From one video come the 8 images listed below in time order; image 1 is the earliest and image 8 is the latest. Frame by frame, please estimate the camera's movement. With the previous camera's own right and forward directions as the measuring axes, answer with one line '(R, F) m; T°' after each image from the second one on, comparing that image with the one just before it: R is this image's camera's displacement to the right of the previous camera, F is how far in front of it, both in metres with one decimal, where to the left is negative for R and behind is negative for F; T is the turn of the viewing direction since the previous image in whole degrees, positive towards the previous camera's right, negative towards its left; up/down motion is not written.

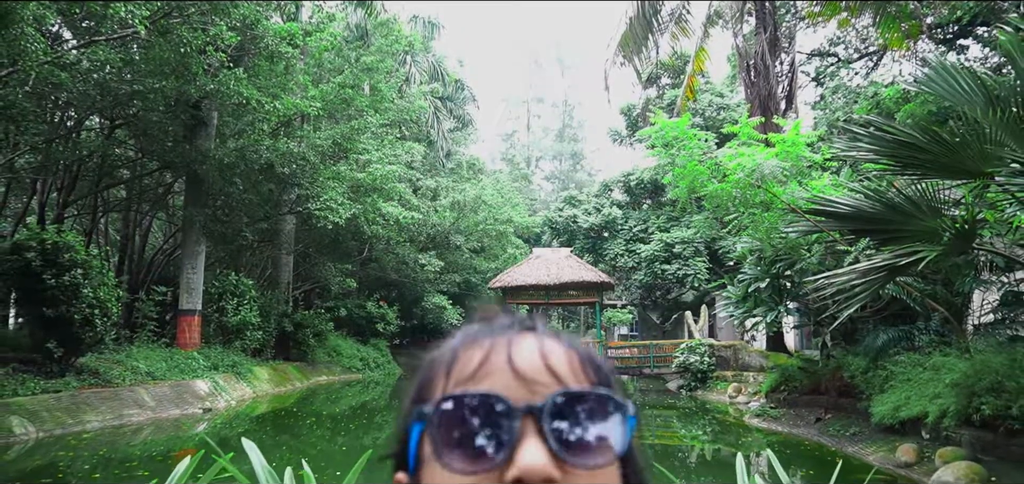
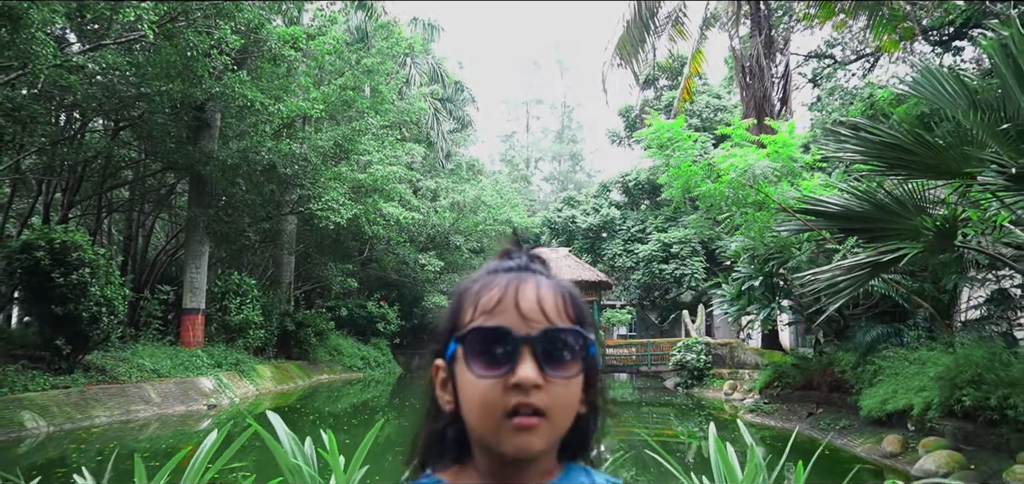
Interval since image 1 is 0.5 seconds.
(0.0, -0.2) m; 0°
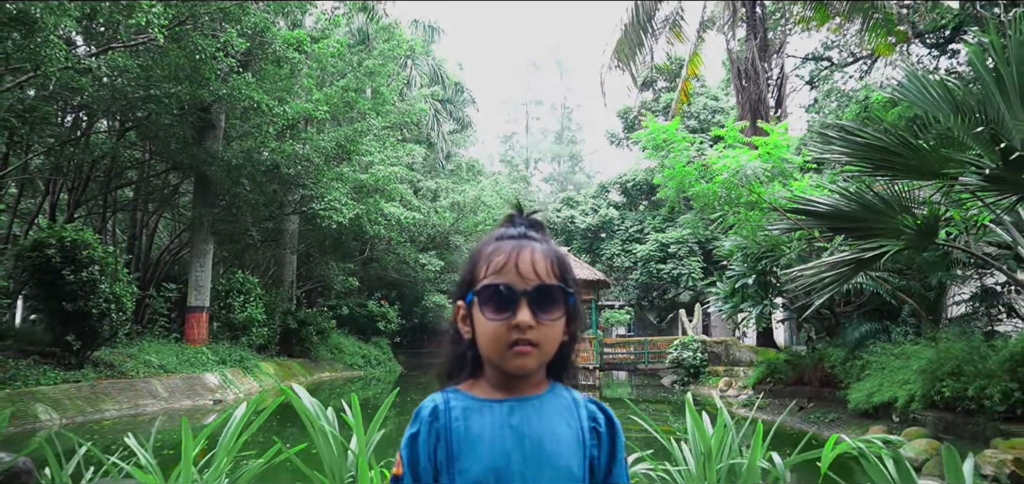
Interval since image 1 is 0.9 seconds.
(0.0, -0.2) m; 0°
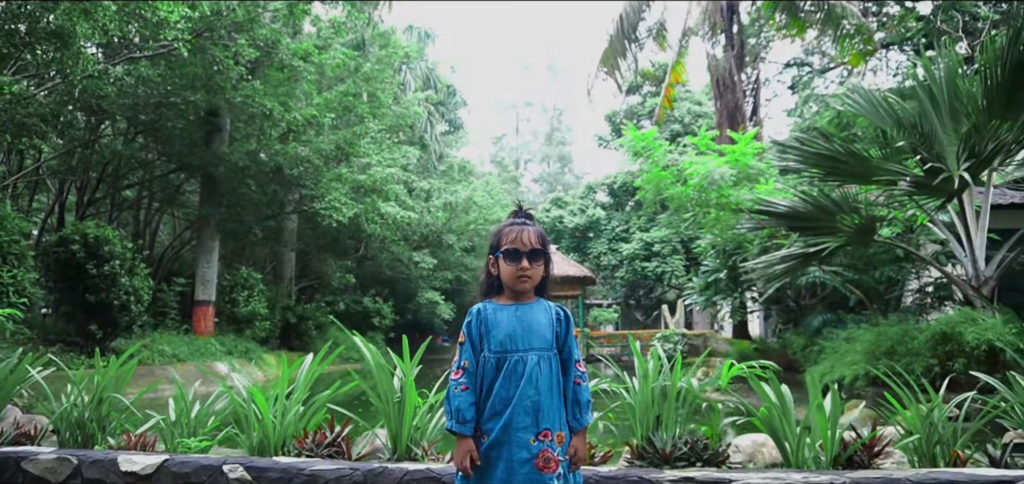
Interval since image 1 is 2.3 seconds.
(0.0, -0.7) m; +1°
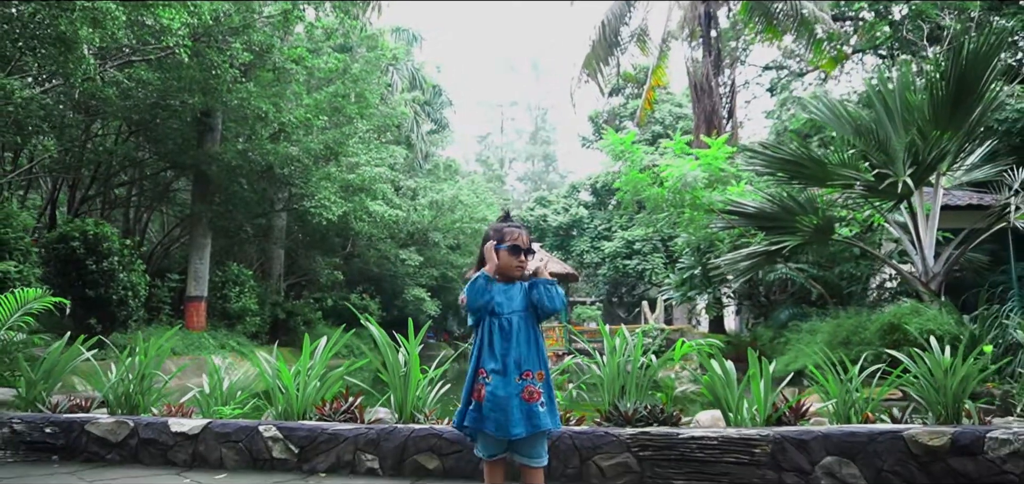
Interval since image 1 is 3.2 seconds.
(0.0, -0.4) m; +1°
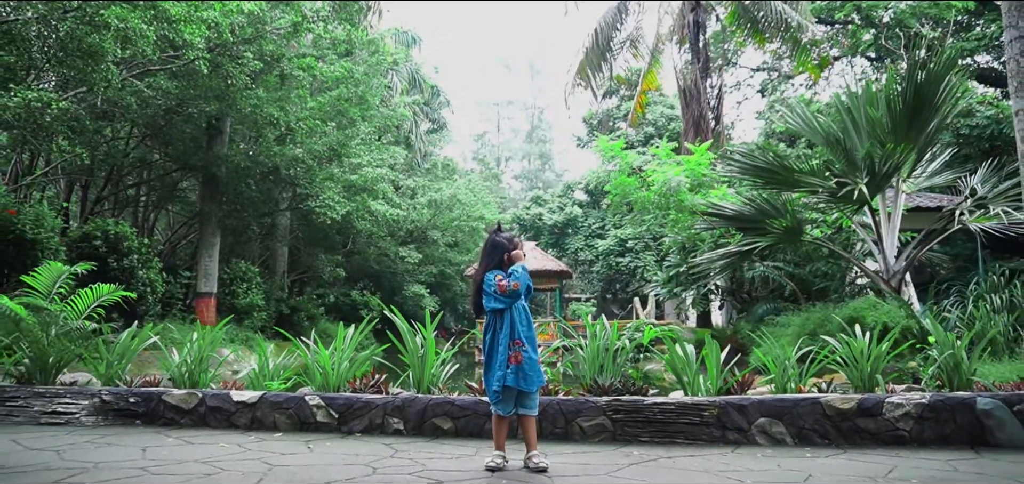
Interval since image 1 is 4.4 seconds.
(0.0, -0.5) m; 0°
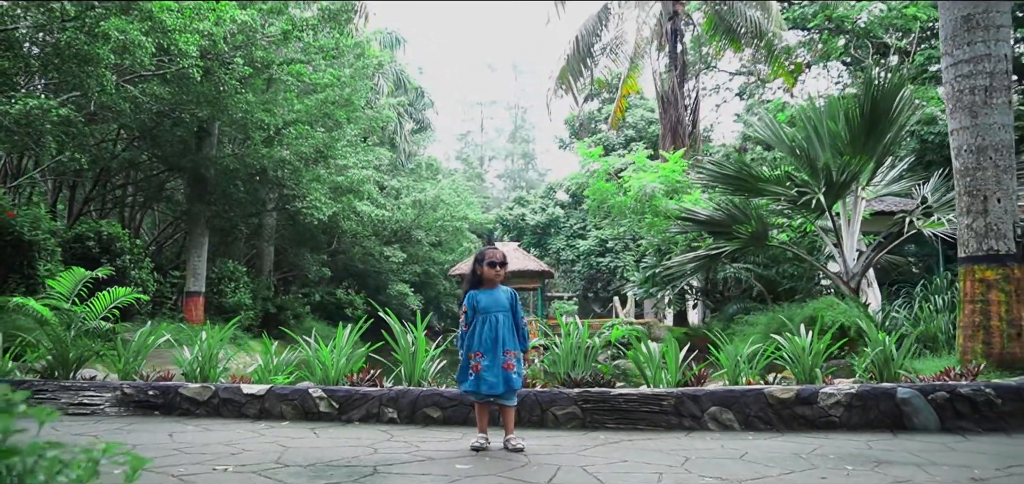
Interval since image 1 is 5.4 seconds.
(0.0, -0.4) m; +1°
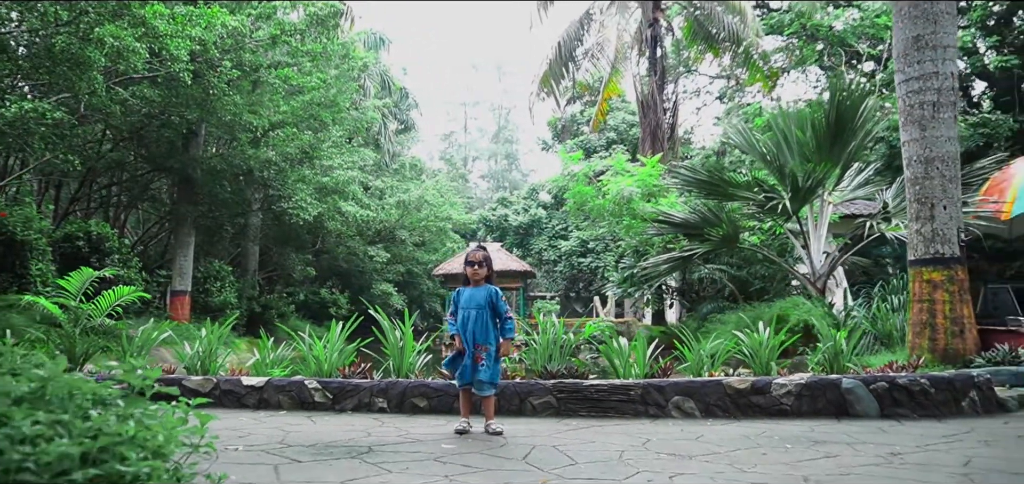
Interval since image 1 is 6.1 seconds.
(0.0, -0.3) m; +1°
